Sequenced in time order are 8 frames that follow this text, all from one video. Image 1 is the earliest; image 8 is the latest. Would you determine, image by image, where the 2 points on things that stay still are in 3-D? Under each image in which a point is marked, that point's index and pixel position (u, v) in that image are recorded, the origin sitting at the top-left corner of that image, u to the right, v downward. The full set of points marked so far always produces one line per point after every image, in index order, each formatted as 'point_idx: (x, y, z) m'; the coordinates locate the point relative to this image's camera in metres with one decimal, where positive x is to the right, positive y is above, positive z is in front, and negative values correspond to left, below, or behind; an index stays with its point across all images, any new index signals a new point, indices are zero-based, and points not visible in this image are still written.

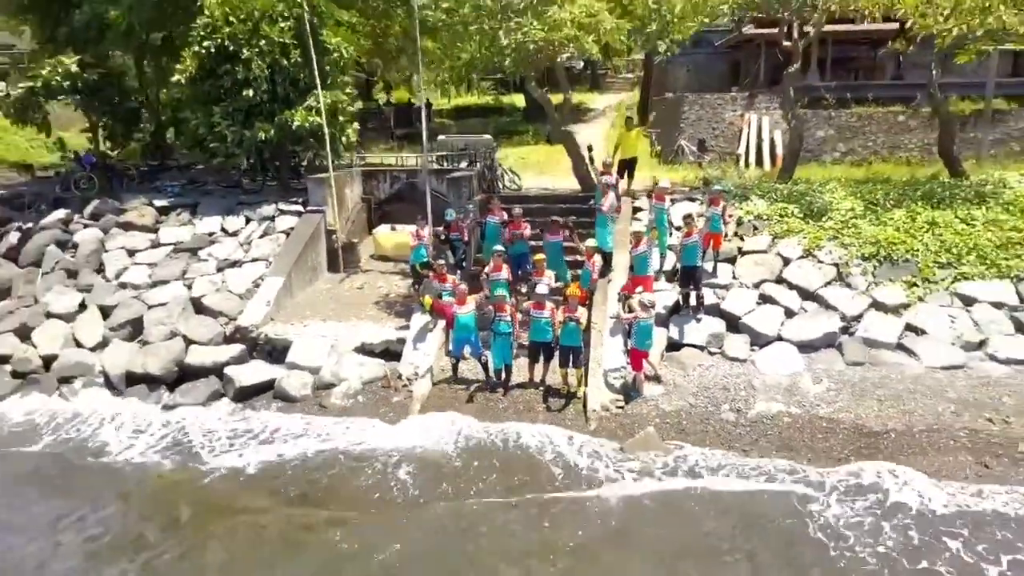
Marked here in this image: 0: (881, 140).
0: (+5.8, +2.3, +12.5) m
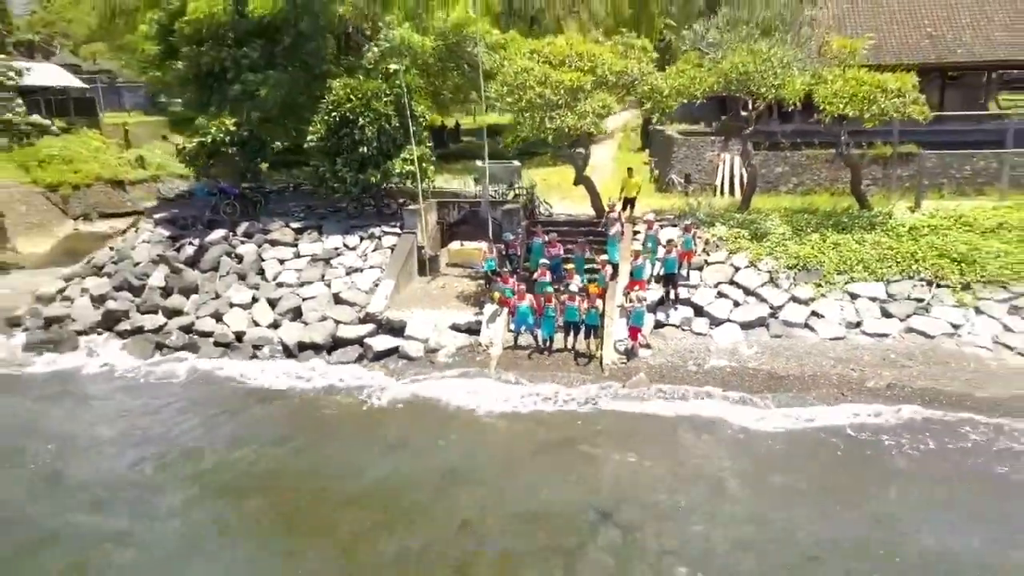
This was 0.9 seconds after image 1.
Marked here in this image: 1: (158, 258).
0: (+6.4, +2.4, +16.9) m
1: (-6.9, +0.6, +16.3) m
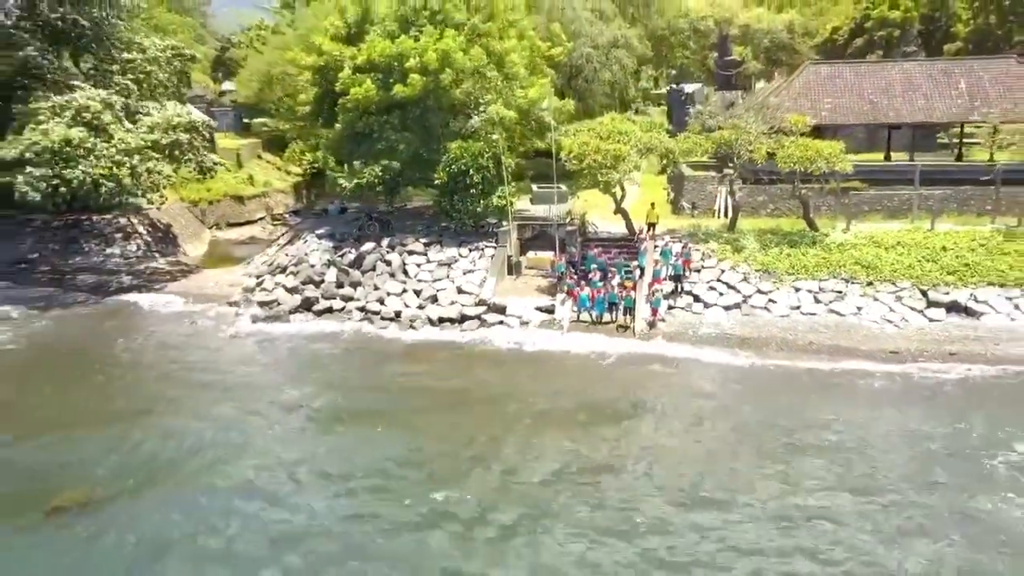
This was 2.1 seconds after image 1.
0: (+8.1, +2.5, +24.0) m
1: (-5.3, +0.7, +23.7) m
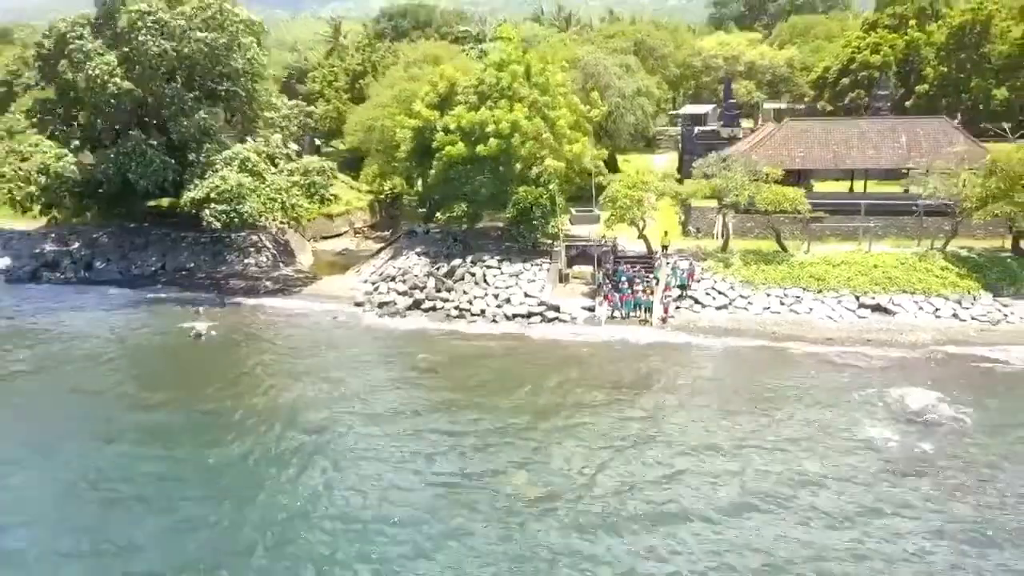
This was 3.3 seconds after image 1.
0: (+10.1, +2.3, +32.2) m
1: (-3.3, +0.6, +32.2) m
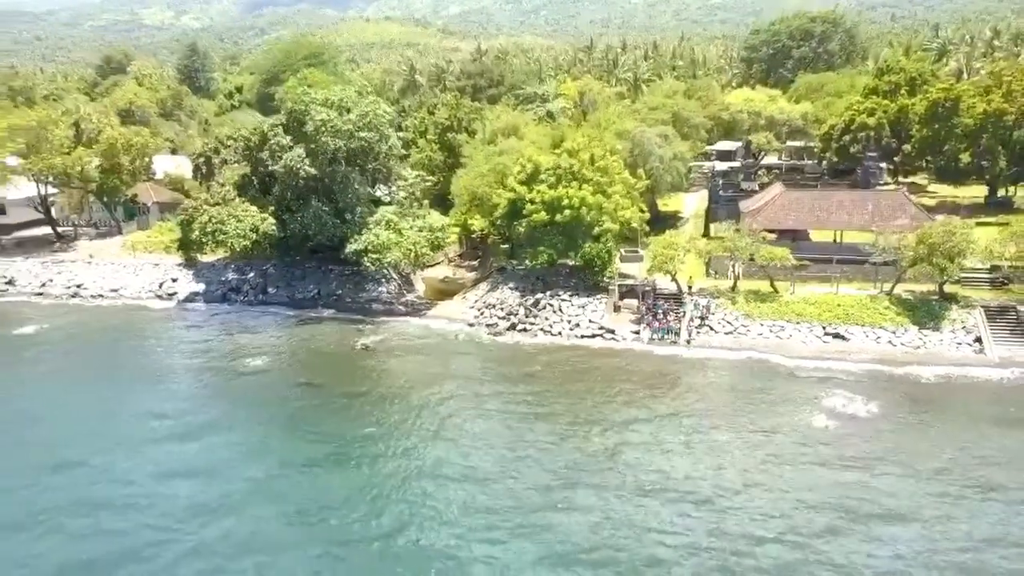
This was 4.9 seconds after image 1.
0: (+13.8, +0.7, +44.3) m
1: (+0.4, -0.8, +44.9) m
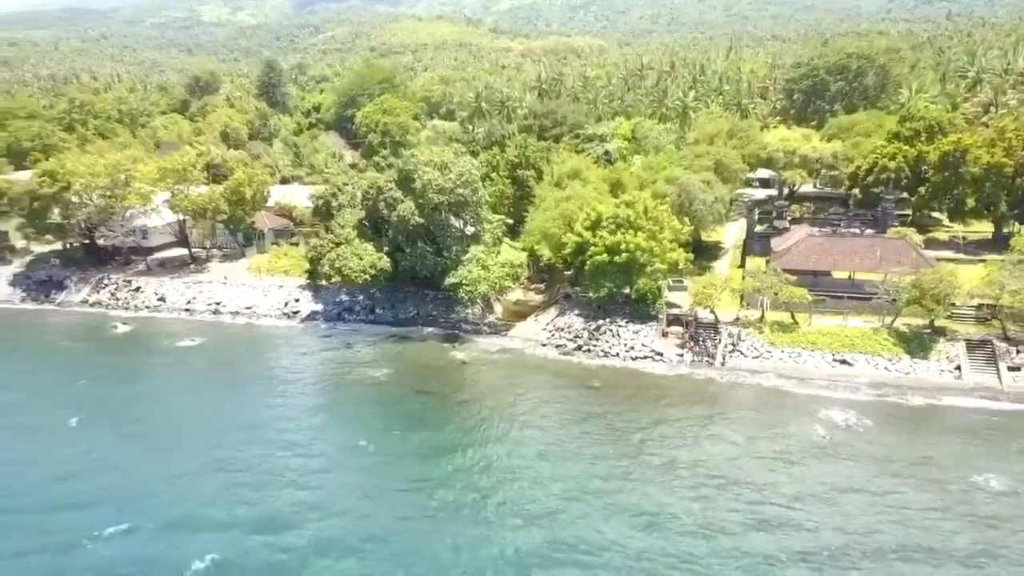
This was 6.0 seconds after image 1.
0: (+18.2, -1.3, +53.7) m
1: (+4.8, -2.7, +55.1) m
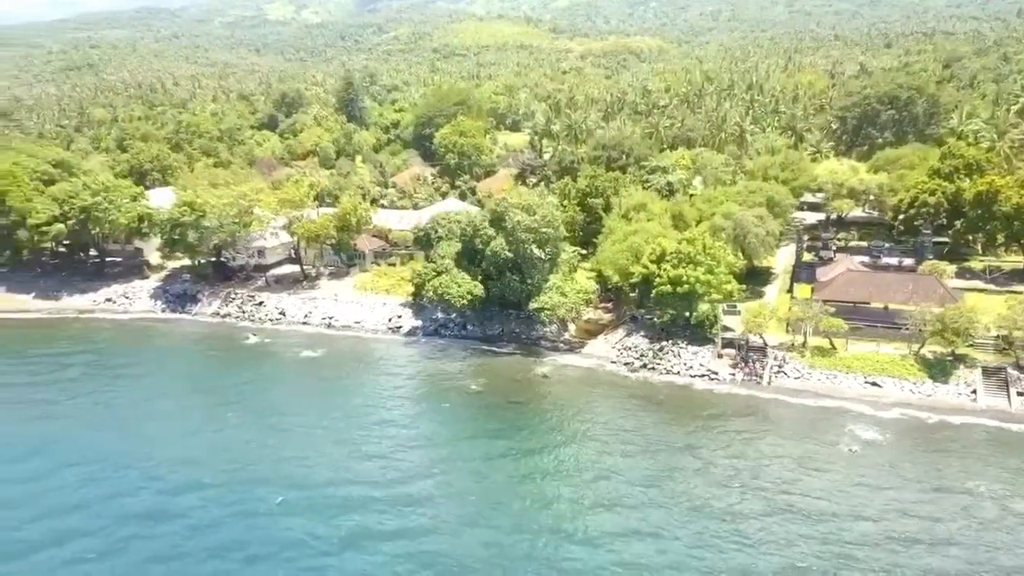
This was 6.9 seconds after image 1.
0: (+23.9, -3.5, +61.8) m
1: (+10.7, -4.7, +64.1) m
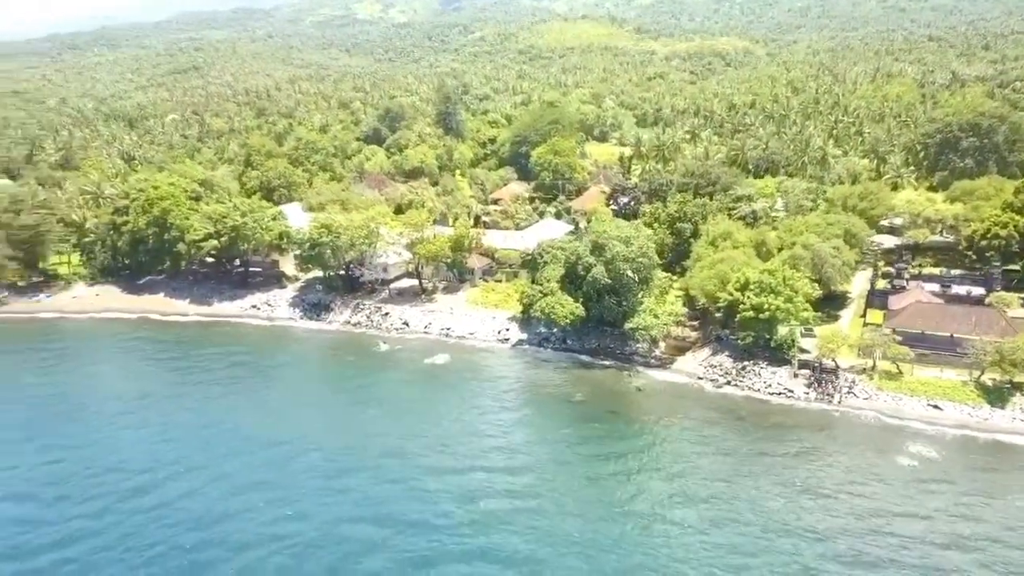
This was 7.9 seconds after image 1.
0: (+32.4, -6.0, +69.0) m
1: (+19.4, -6.9, +72.5) m
